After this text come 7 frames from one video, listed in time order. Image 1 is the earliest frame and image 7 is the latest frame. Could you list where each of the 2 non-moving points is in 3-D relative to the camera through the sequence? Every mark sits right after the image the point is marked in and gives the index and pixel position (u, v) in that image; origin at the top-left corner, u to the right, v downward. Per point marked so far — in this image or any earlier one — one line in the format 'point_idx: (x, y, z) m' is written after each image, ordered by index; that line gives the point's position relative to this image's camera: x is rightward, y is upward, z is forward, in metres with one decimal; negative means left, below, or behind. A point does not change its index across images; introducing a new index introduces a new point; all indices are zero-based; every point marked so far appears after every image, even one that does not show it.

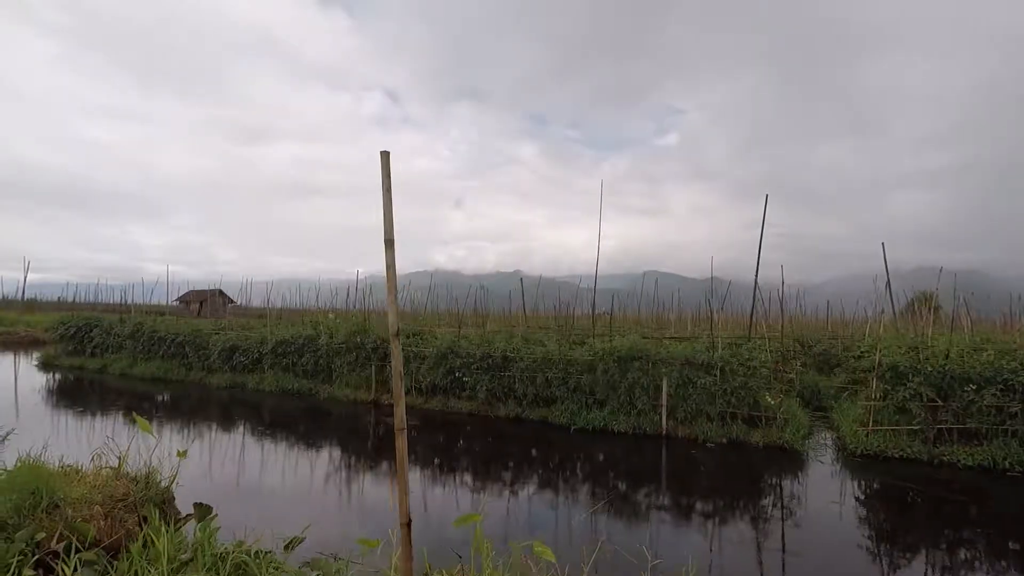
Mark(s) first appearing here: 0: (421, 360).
0: (-1.3, -1.1, +9.0) m
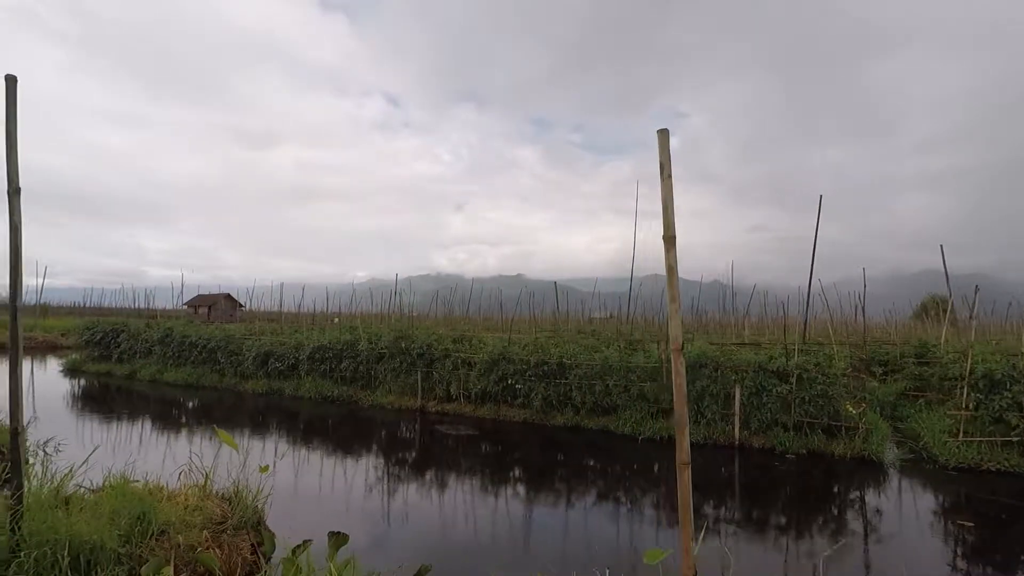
0: (-0.6, -1.2, +8.8) m
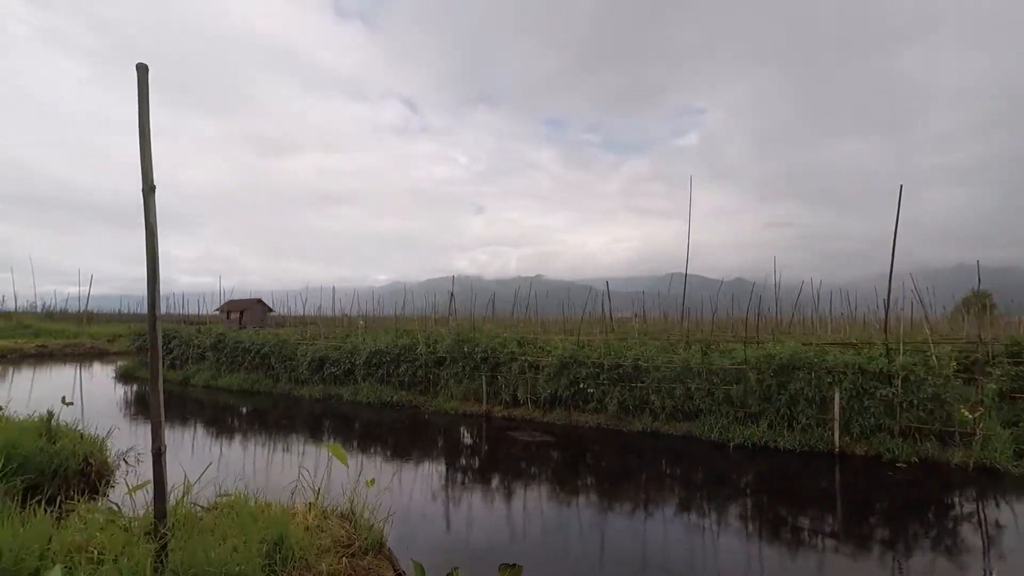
0: (+0.4, -1.2, +8.5) m
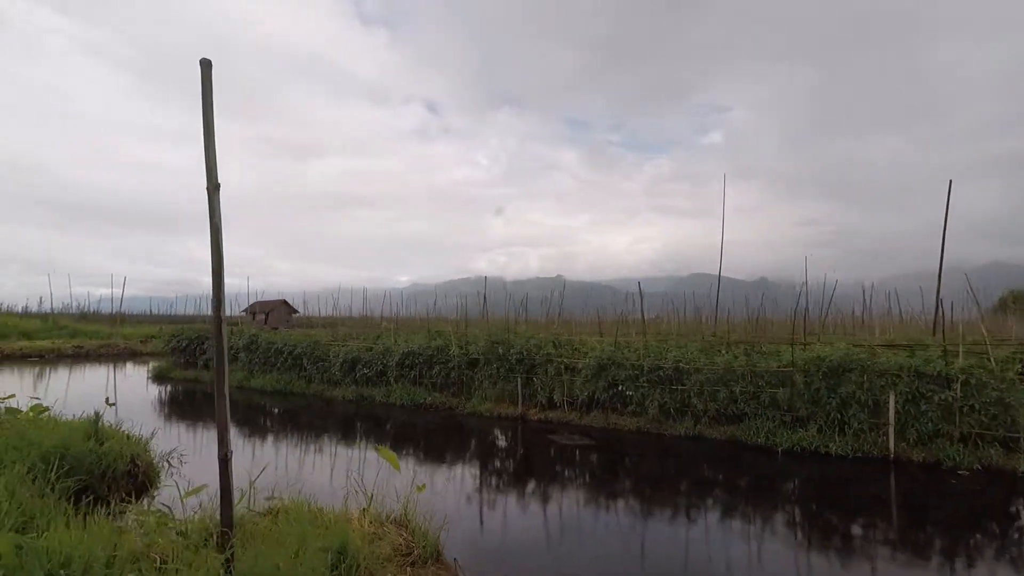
0: (+0.9, -1.2, +8.4) m
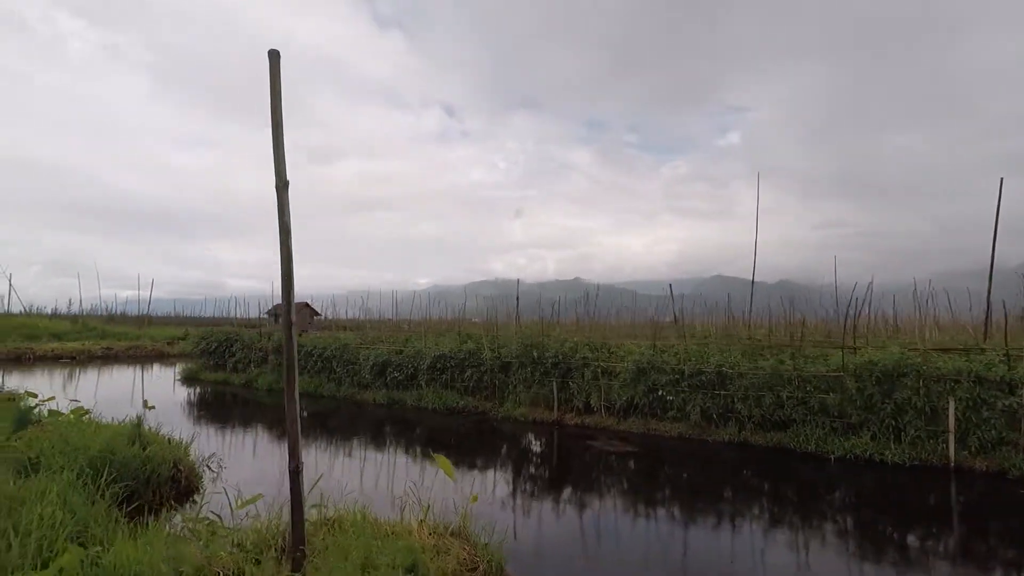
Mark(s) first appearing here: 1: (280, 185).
0: (+1.3, -1.2, +8.2) m
1: (-0.8, +0.4, +2.1) m
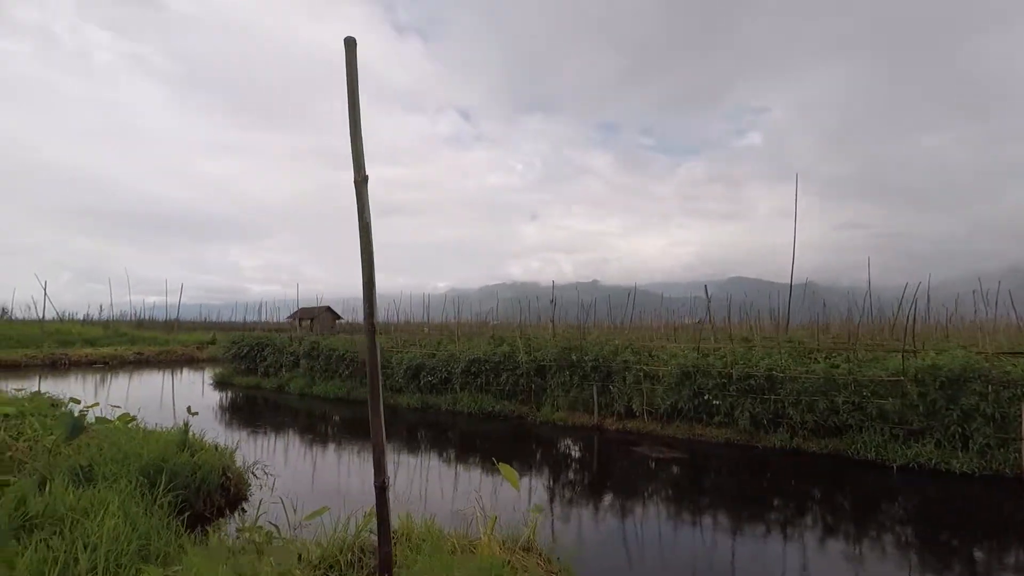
0: (+1.9, -1.2, +8.0) m
1: (-0.5, +0.4, +2.0) m
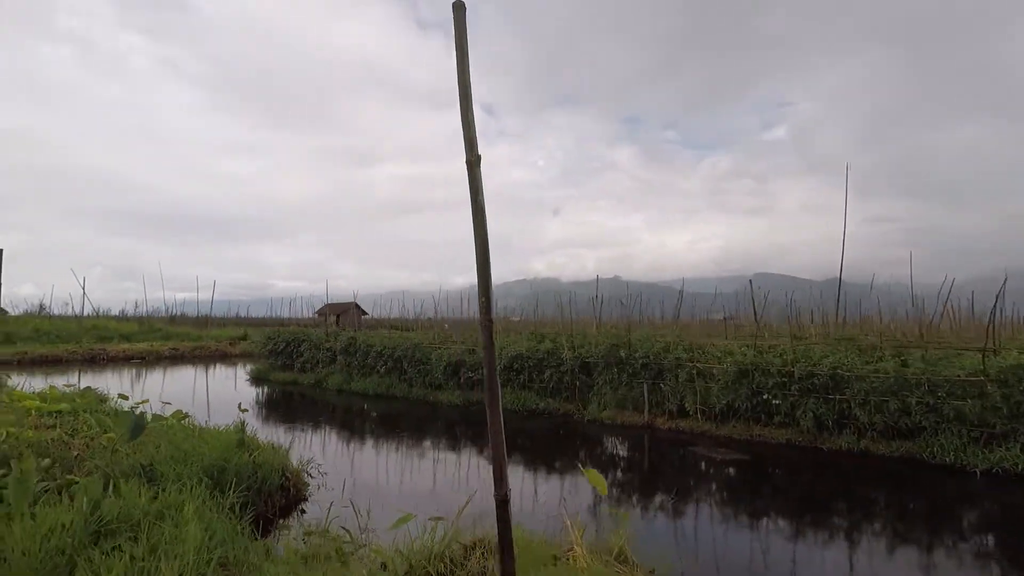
0: (+2.5, -1.2, +7.7) m
1: (-0.1, +0.4, +1.9) m
